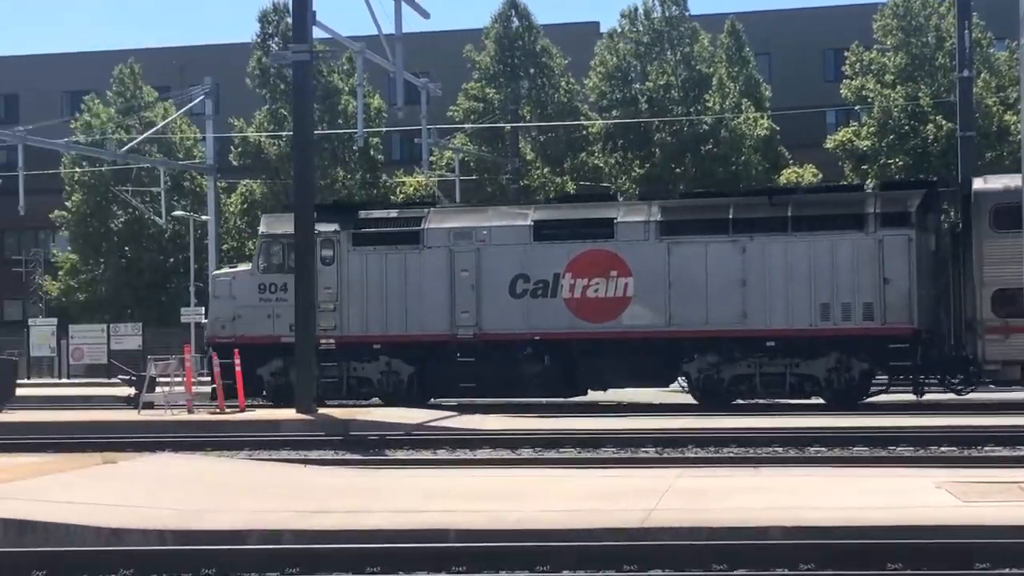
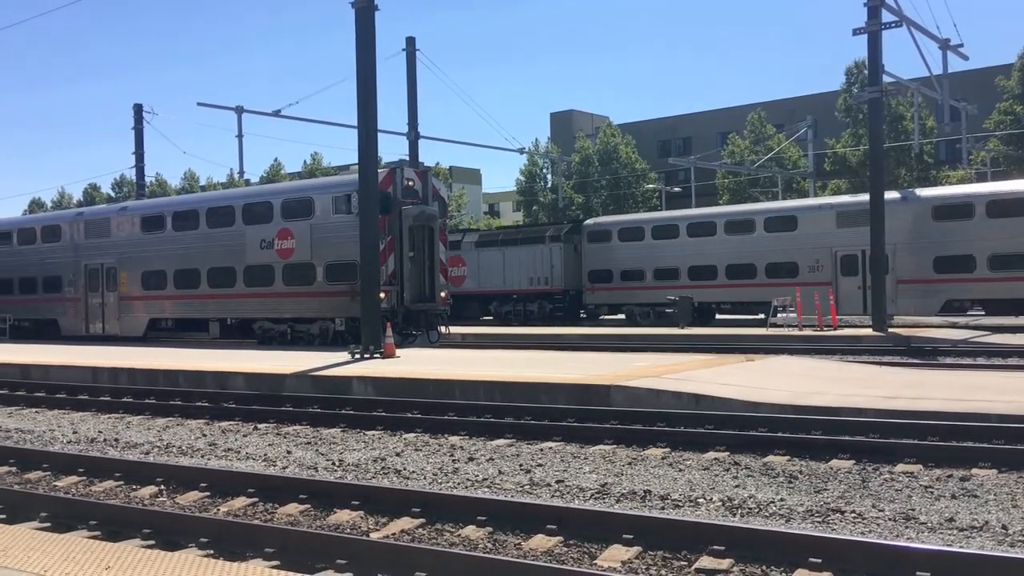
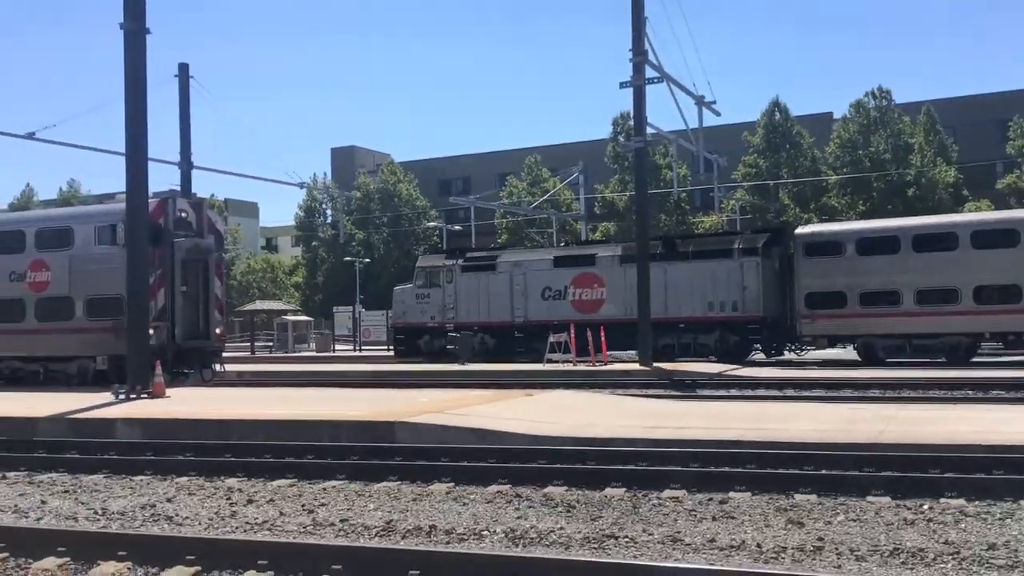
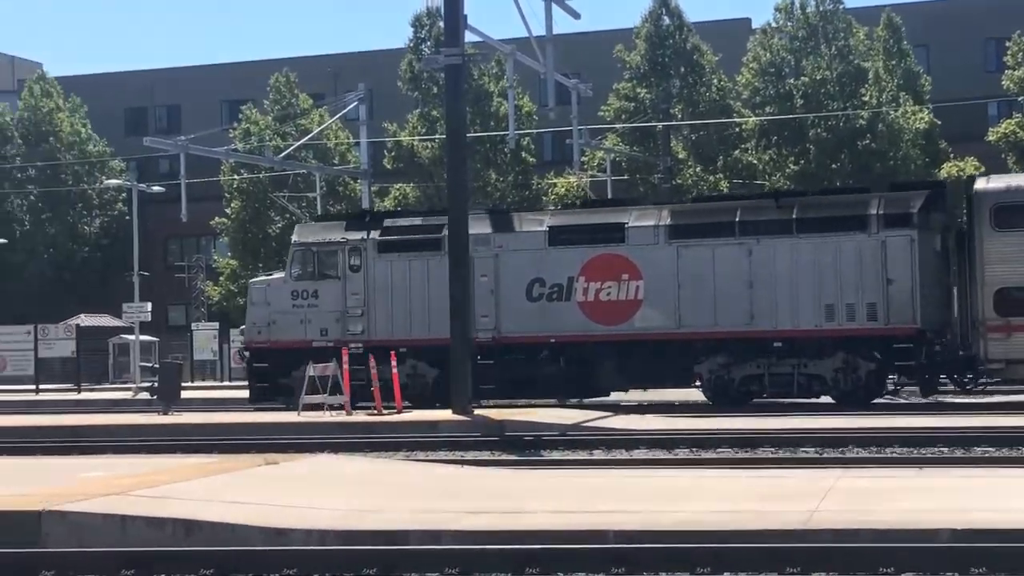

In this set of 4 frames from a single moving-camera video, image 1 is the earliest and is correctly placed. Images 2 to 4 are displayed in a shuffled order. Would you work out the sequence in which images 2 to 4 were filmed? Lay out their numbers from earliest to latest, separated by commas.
4, 3, 2
